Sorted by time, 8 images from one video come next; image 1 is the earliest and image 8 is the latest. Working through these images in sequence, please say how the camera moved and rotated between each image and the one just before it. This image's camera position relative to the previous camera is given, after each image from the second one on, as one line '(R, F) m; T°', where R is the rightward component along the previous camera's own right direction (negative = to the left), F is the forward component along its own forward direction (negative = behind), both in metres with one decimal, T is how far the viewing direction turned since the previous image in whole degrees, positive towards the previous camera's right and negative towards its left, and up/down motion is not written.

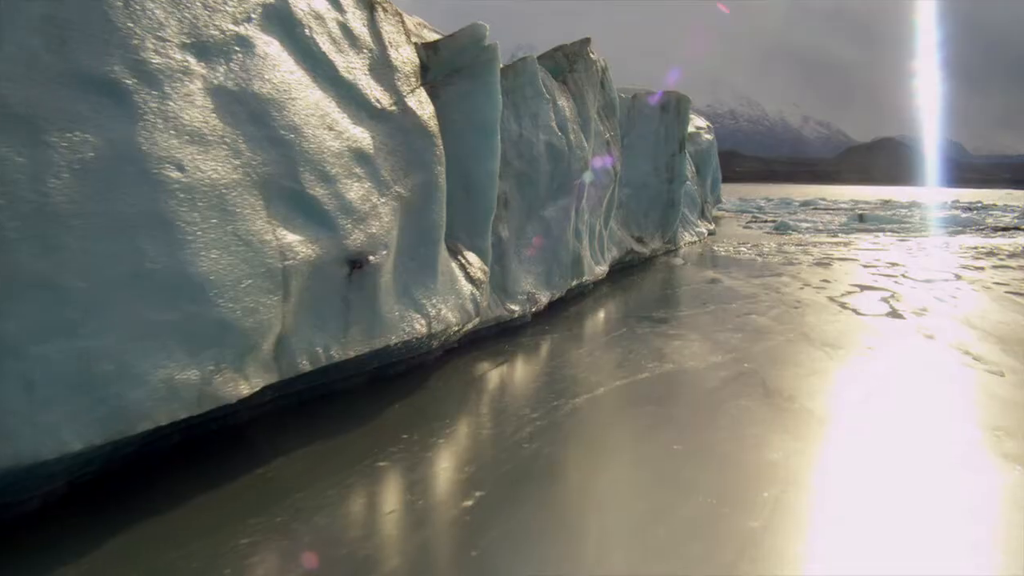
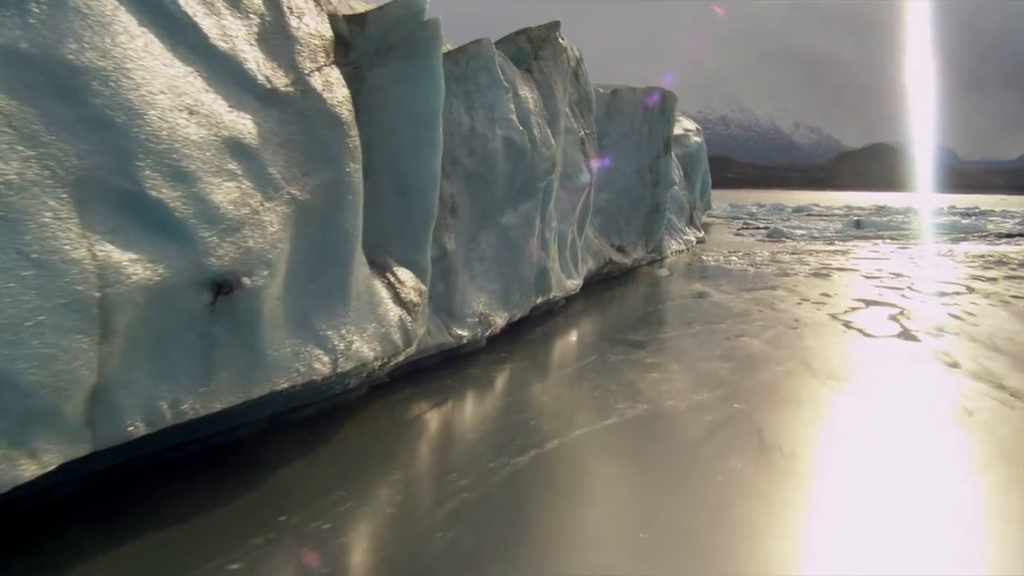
(+0.2, +0.9) m; 0°
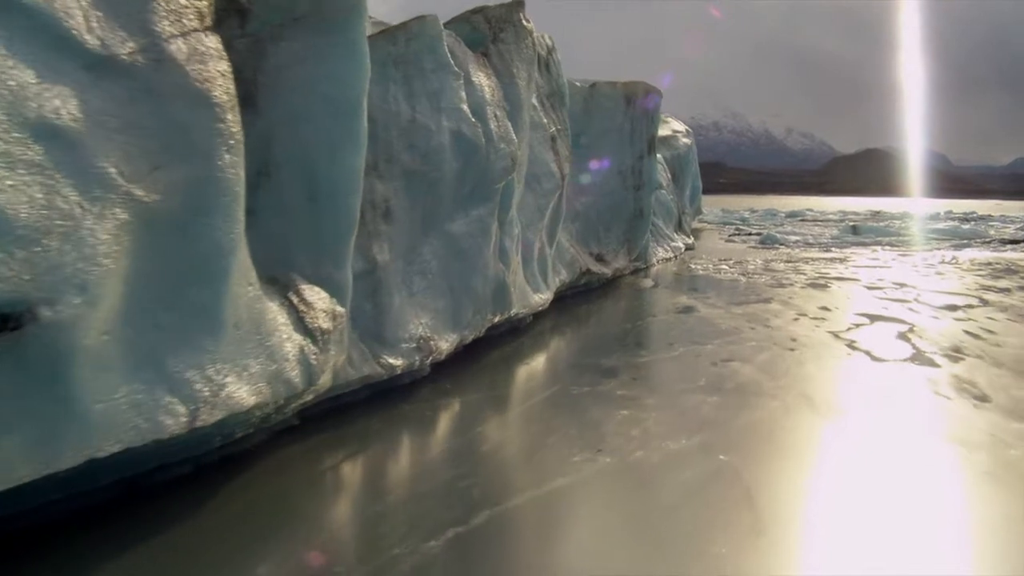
(+0.2, +0.8) m; 0°
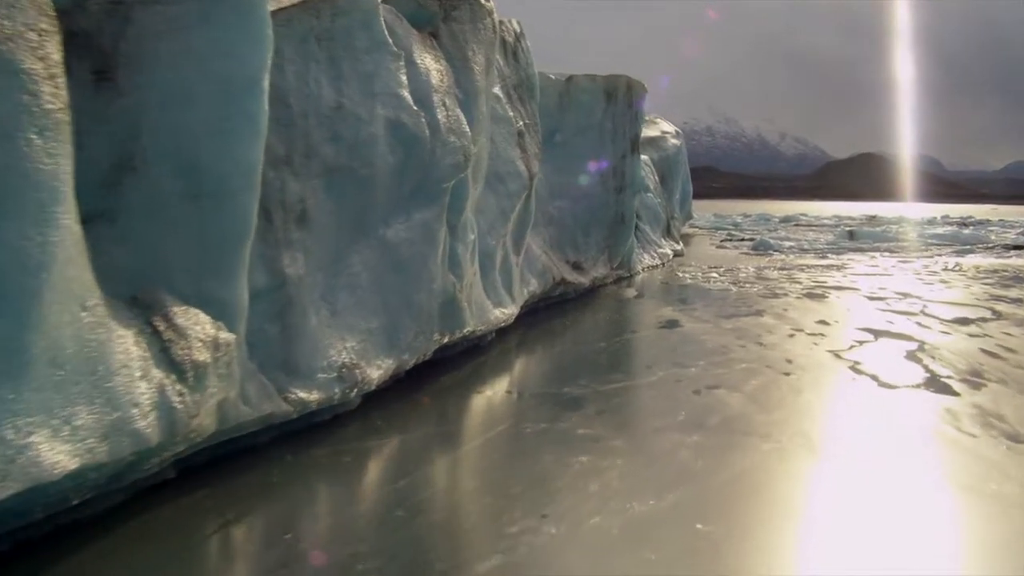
(+0.2, +0.7) m; 0°
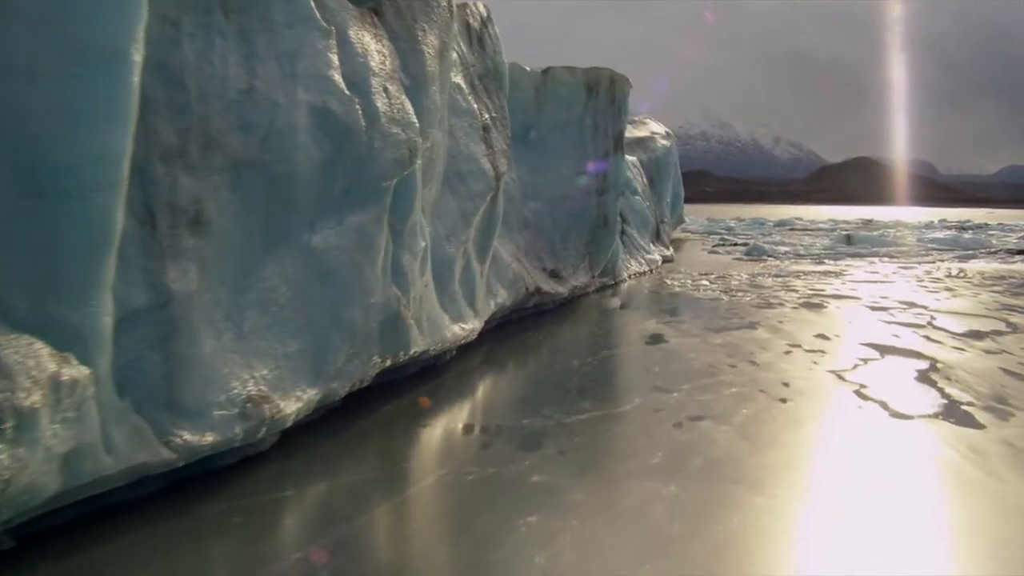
(+0.2, +0.6) m; 0°
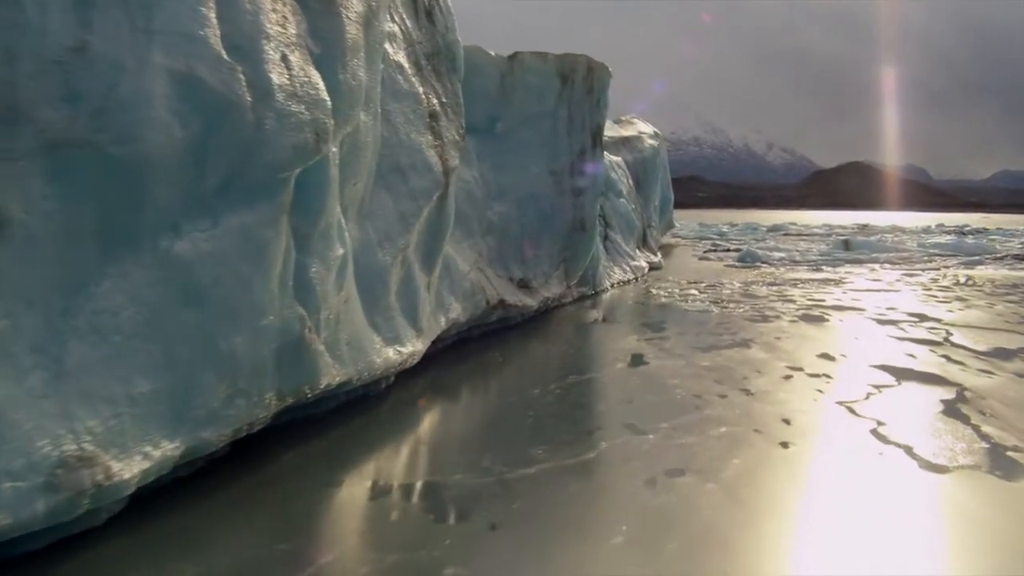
(+0.2, +0.7) m; 0°
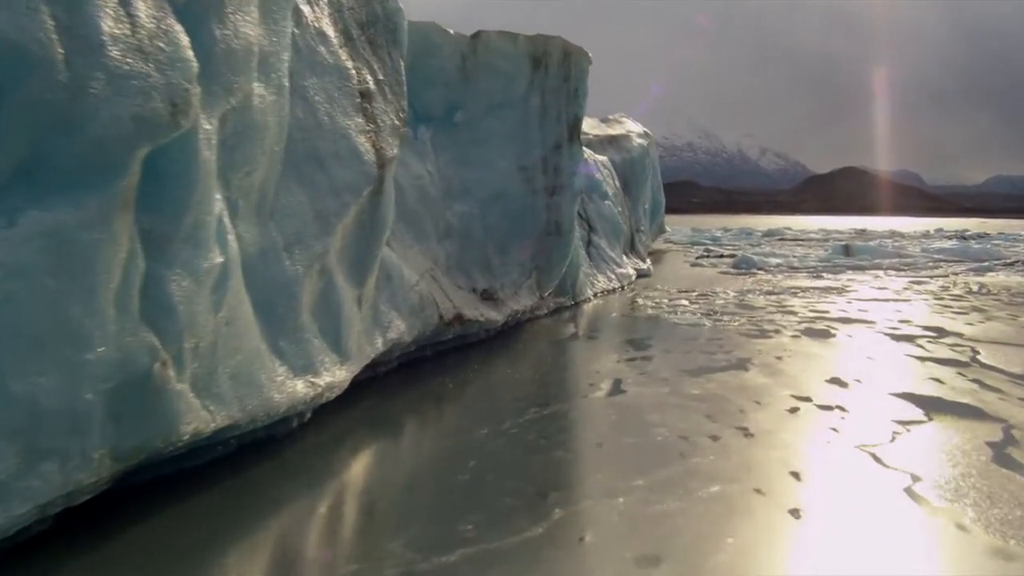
(+0.2, +0.7) m; 0°
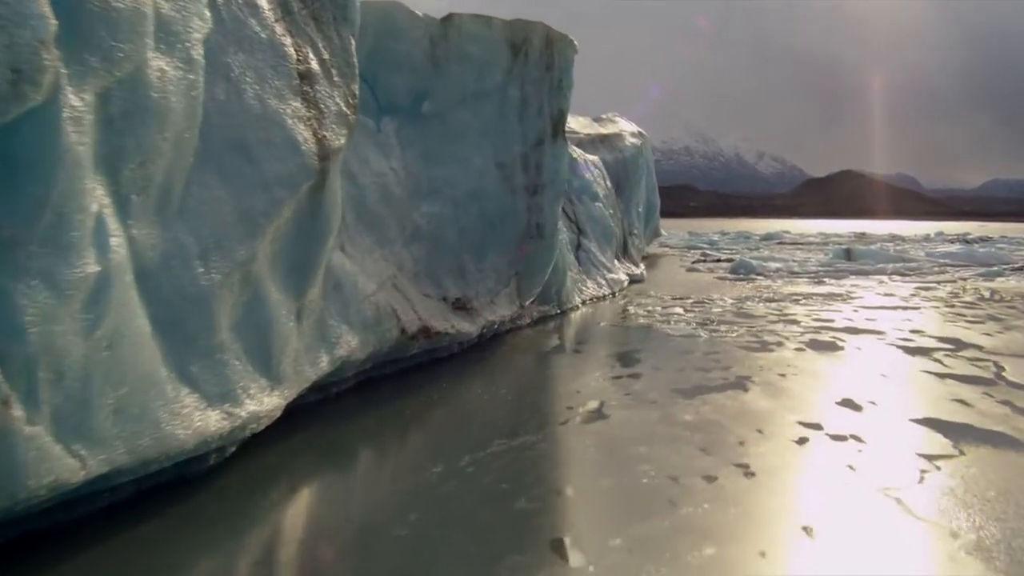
(+0.1, +0.5) m; 0°
